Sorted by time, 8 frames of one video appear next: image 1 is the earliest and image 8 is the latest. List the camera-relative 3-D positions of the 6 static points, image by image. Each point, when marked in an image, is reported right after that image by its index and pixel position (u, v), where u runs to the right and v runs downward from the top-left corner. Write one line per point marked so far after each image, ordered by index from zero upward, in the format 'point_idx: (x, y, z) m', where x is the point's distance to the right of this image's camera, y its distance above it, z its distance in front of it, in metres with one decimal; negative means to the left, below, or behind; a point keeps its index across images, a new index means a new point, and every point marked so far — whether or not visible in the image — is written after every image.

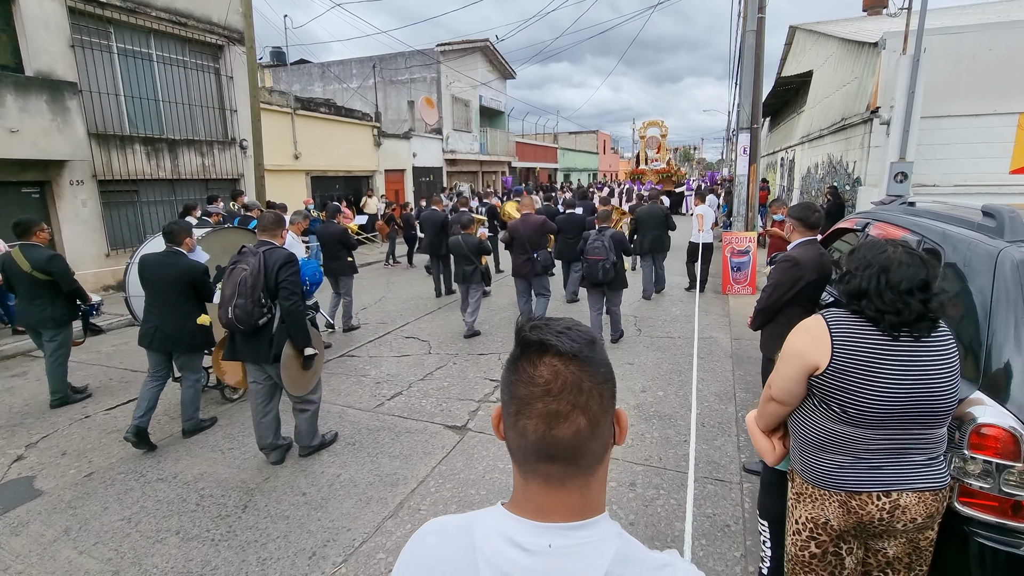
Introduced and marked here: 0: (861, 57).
0: (+6.7, +4.4, +9.6) m
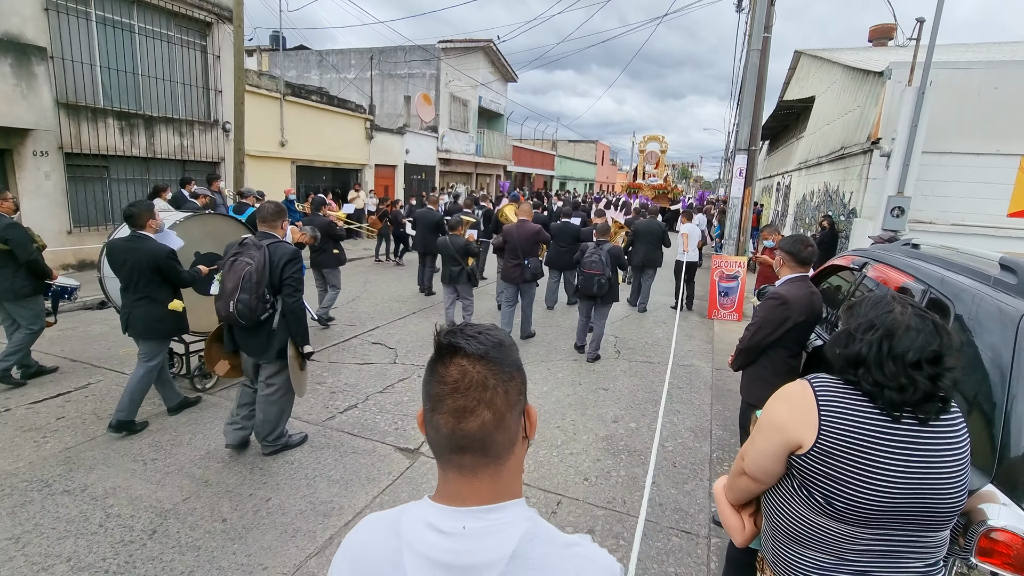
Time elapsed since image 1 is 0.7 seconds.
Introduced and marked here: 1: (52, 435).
0: (+6.6, +3.8, +9.4) m
1: (-3.6, -1.2, +4.0) m
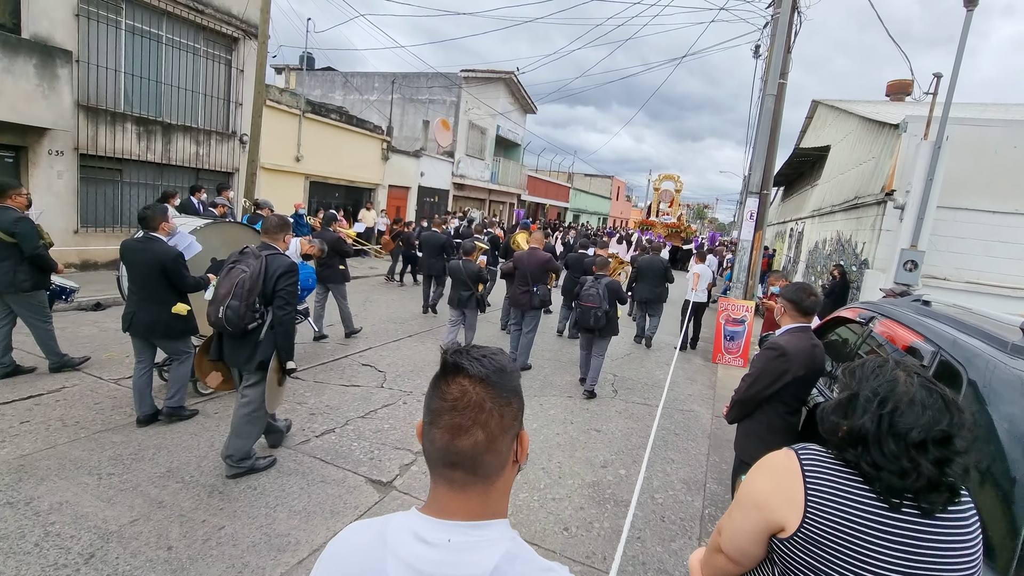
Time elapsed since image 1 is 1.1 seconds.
0: (+6.8, +2.8, +9.3) m
1: (-3.8, -1.1, +3.8) m
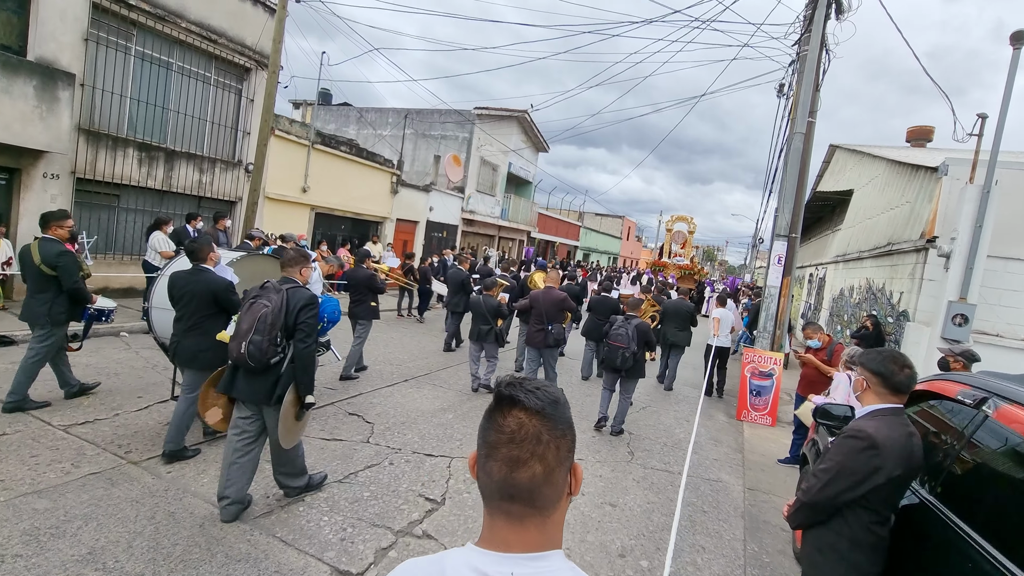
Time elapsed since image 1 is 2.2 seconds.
0: (+7.0, +1.9, +8.7) m
1: (-3.8, -1.4, +3.2) m
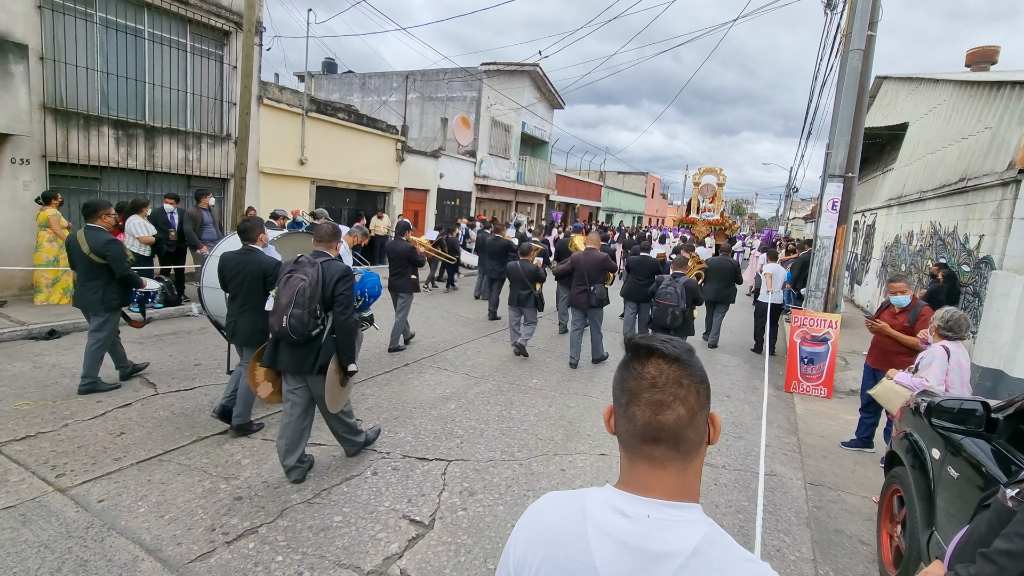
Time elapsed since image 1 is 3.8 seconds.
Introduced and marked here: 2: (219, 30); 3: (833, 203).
0: (+7.1, +2.7, +7.3) m
1: (-3.8, -1.4, +2.6) m
2: (-6.0, +5.3, +10.2) m
3: (+4.3, +1.1, +6.7) m
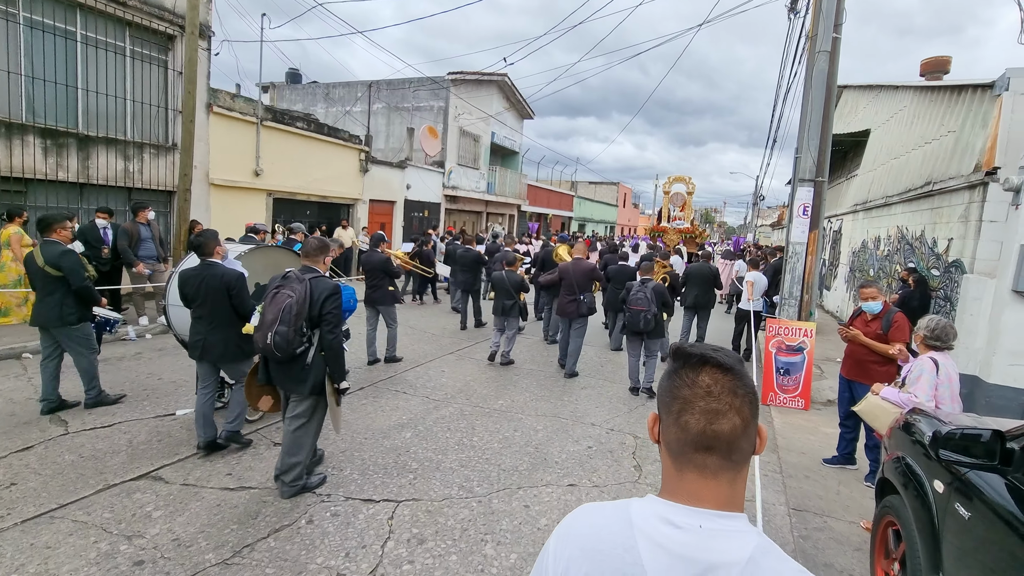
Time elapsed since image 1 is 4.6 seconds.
0: (+6.5, +2.7, +7.3) m
1: (-4.0, -1.6, +1.9) m
2: (-6.7, +4.9, +9.6) m
3: (+3.8, +1.0, +6.5) m
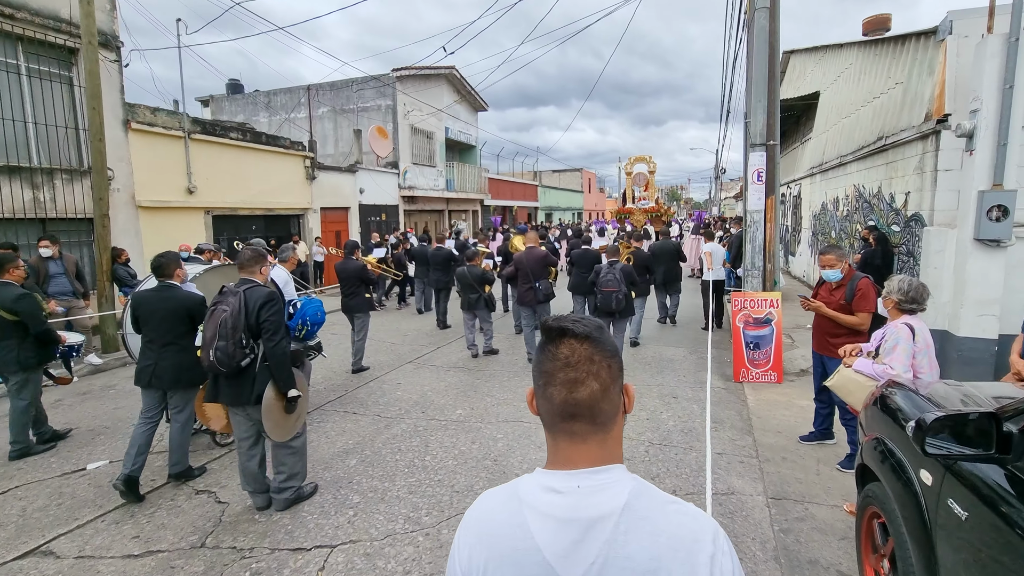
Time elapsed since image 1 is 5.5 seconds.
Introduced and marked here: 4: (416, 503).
0: (+5.6, +3.3, +7.2) m
1: (-4.2, -2.0, +1.4) m
2: (-7.9, +4.2, +8.8) m
3: (+3.0, +1.4, +6.2) m
4: (-0.7, -1.6, +3.7) m
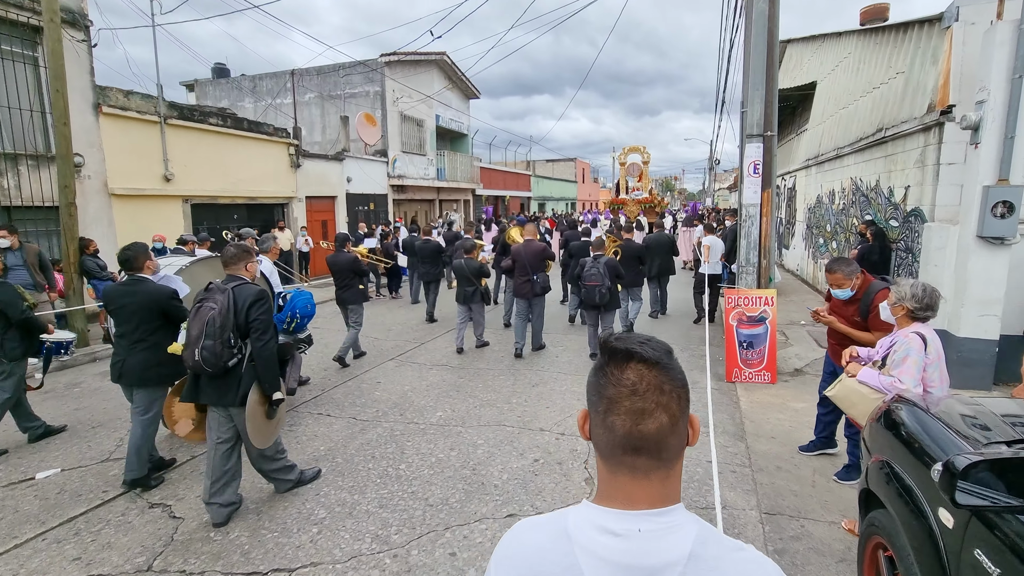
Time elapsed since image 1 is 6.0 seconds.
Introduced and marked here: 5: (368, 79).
0: (+5.4, +3.4, +6.9) m
1: (-4.4, -2.0, +1.1) m
2: (-8.1, +4.4, +8.3) m
3: (+2.9, +1.5, +6.0) m
4: (-0.8, -1.6, +3.4) m
5: (-5.5, +8.0, +19.1) m
